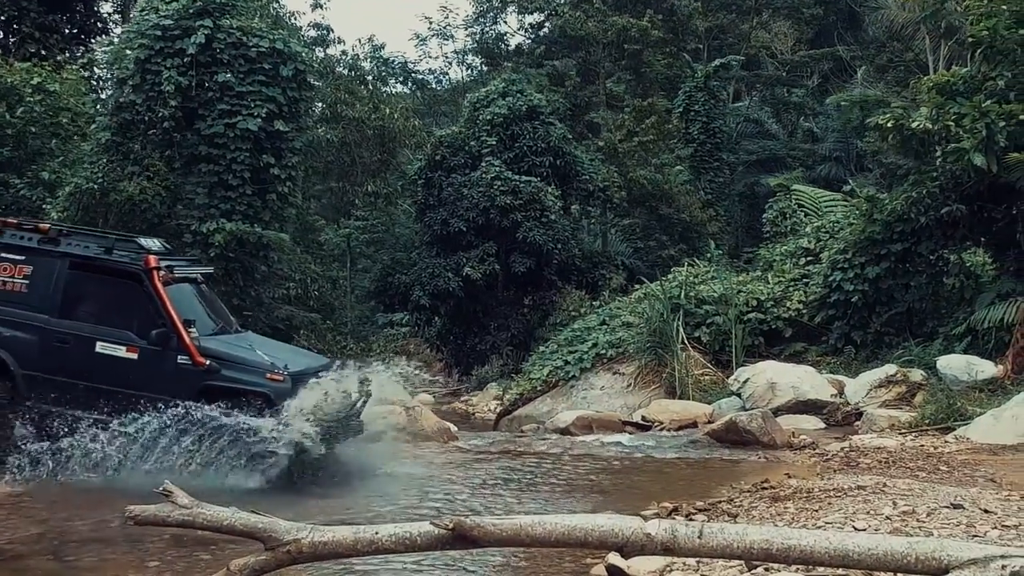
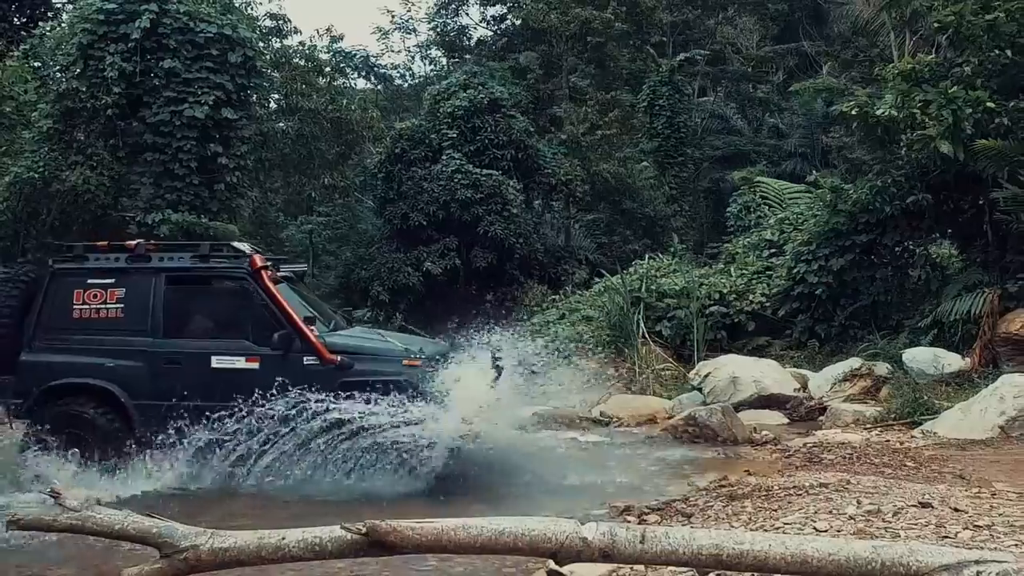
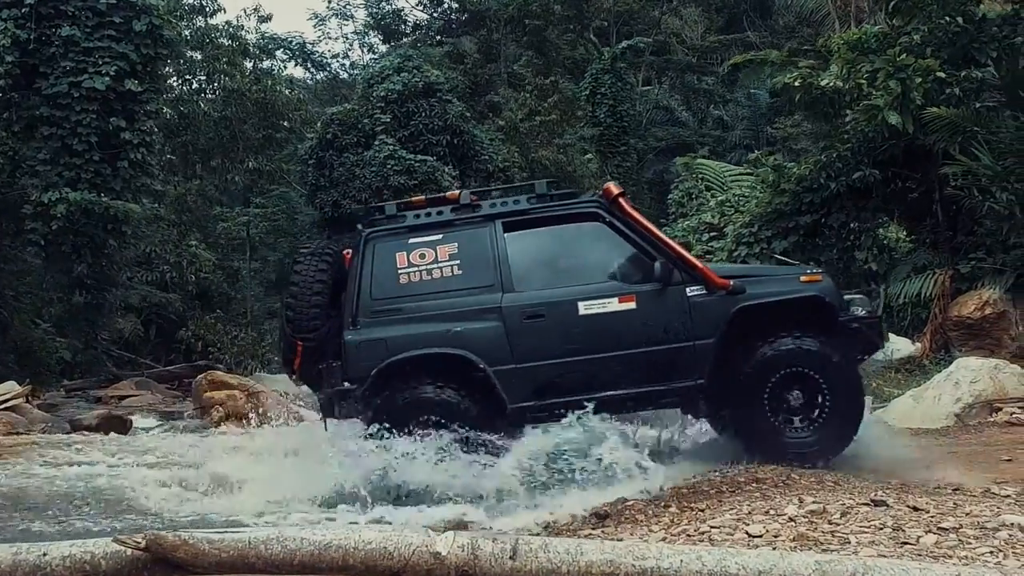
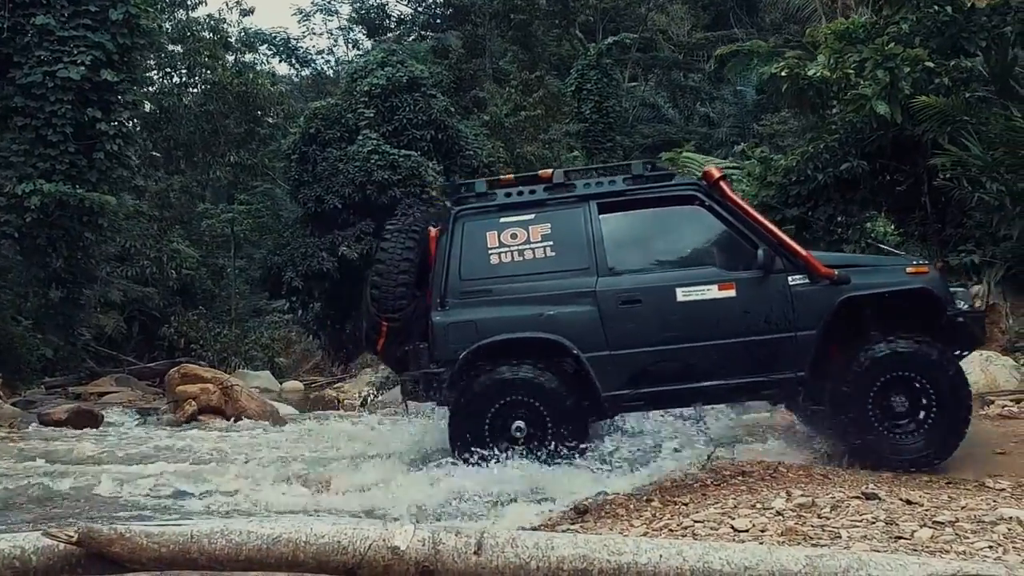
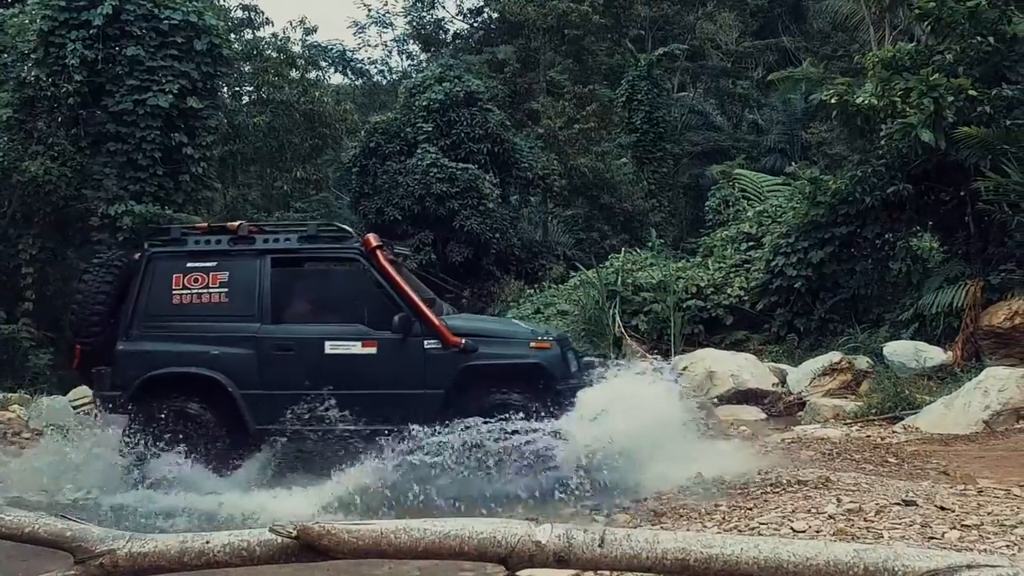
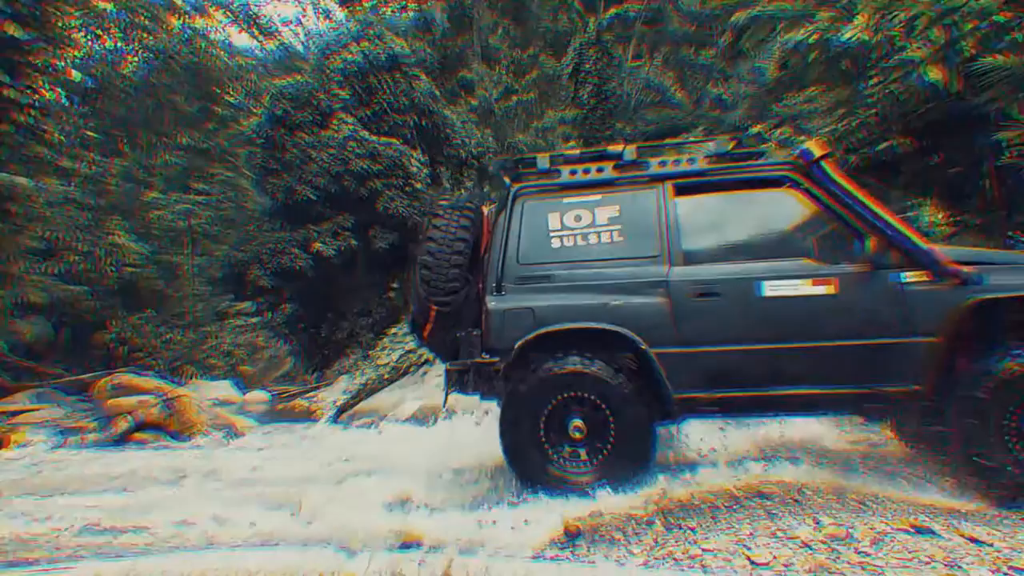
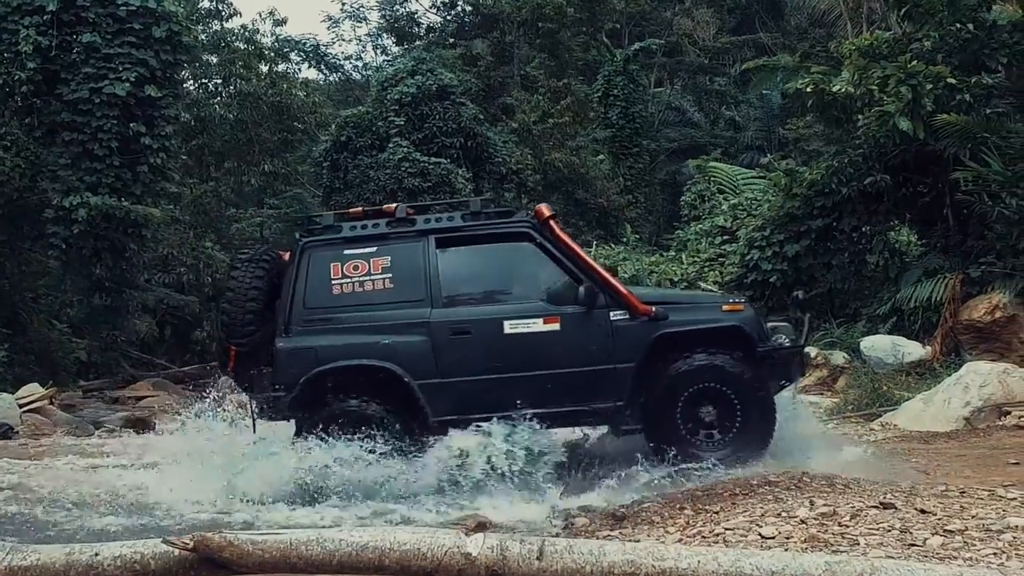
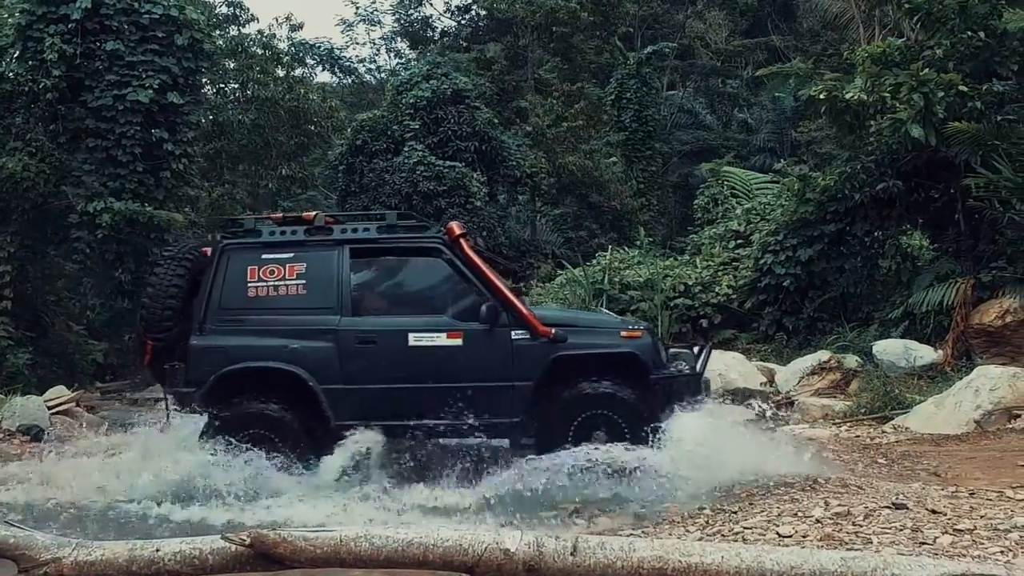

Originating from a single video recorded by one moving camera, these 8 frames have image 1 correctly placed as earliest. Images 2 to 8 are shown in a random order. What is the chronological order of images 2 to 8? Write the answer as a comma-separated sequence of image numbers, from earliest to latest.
2, 5, 8, 7, 3, 4, 6
